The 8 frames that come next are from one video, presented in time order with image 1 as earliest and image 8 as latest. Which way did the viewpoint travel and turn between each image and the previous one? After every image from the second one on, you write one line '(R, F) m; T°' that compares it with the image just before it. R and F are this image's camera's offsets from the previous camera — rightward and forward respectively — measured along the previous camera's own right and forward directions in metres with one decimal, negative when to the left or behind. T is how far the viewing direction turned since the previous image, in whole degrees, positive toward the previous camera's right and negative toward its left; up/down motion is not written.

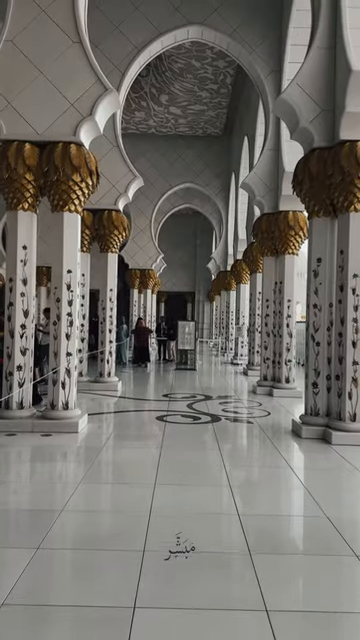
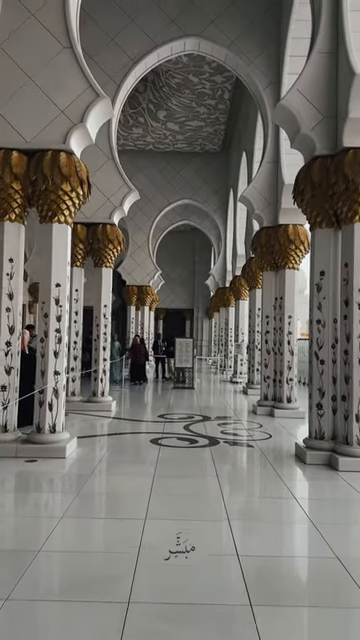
(0.0, +0.3) m; 0°
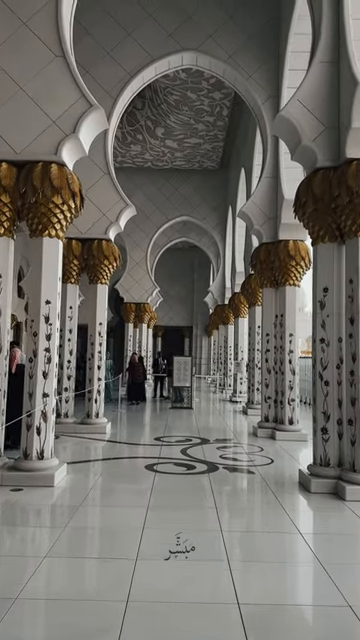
(0.0, +0.2) m; 0°
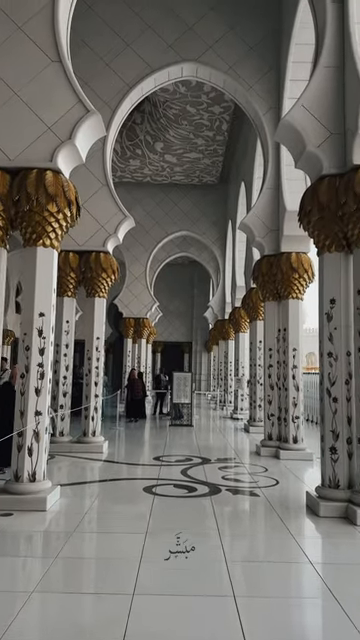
(0.0, +0.2) m; 0°
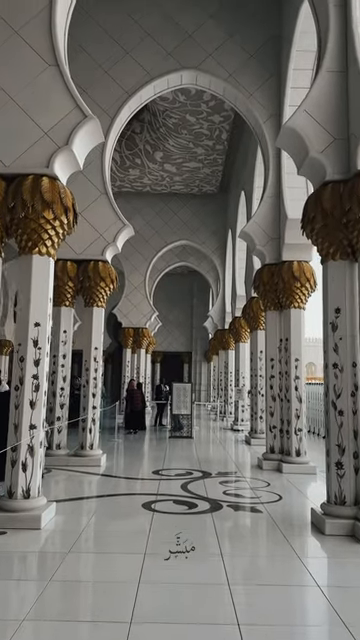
(0.0, +0.1) m; 0°
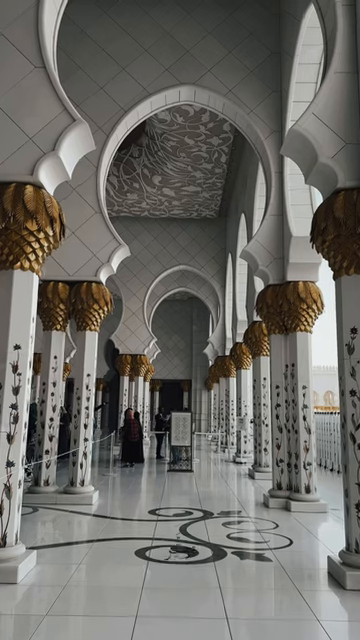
(0.0, +0.4) m; 0°
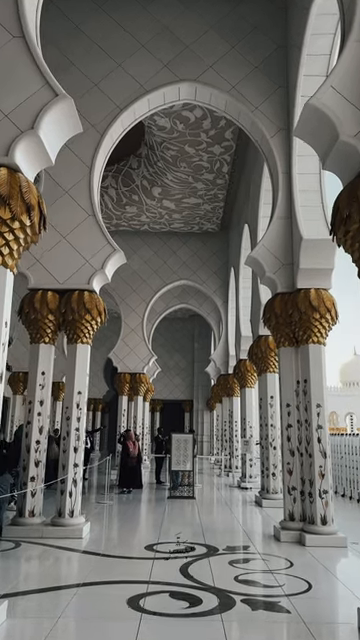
(0.0, +0.6) m; 0°
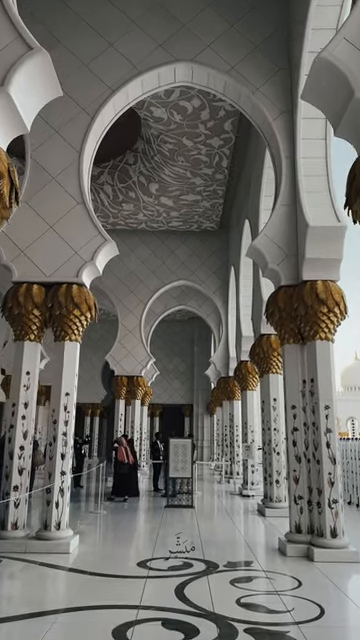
(0.0, +0.4) m; 0°
